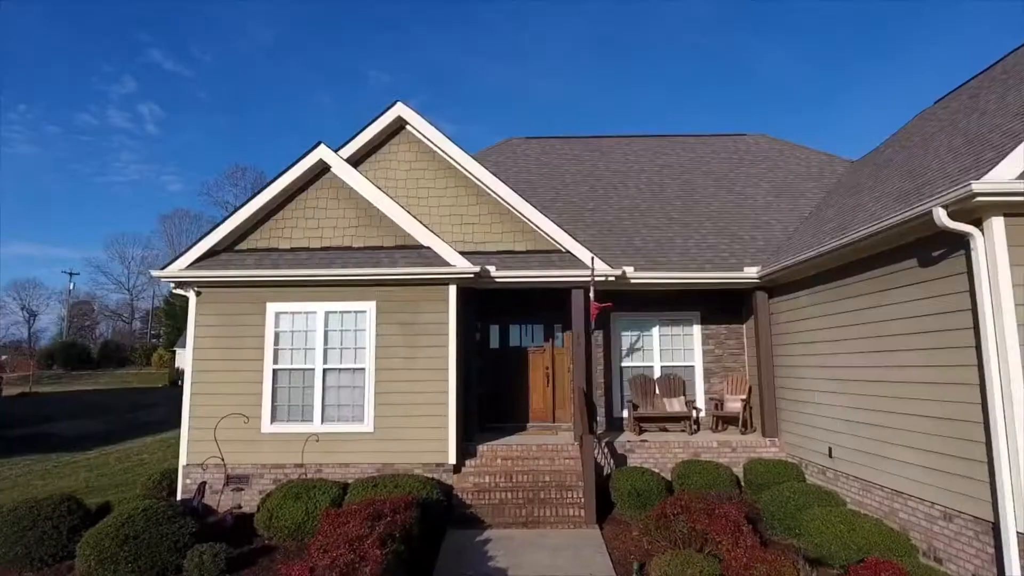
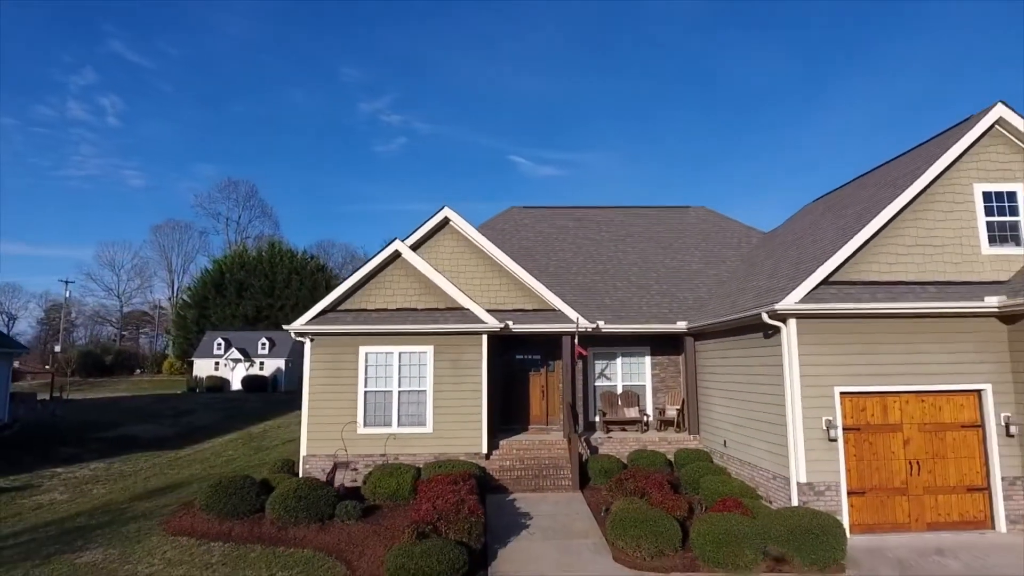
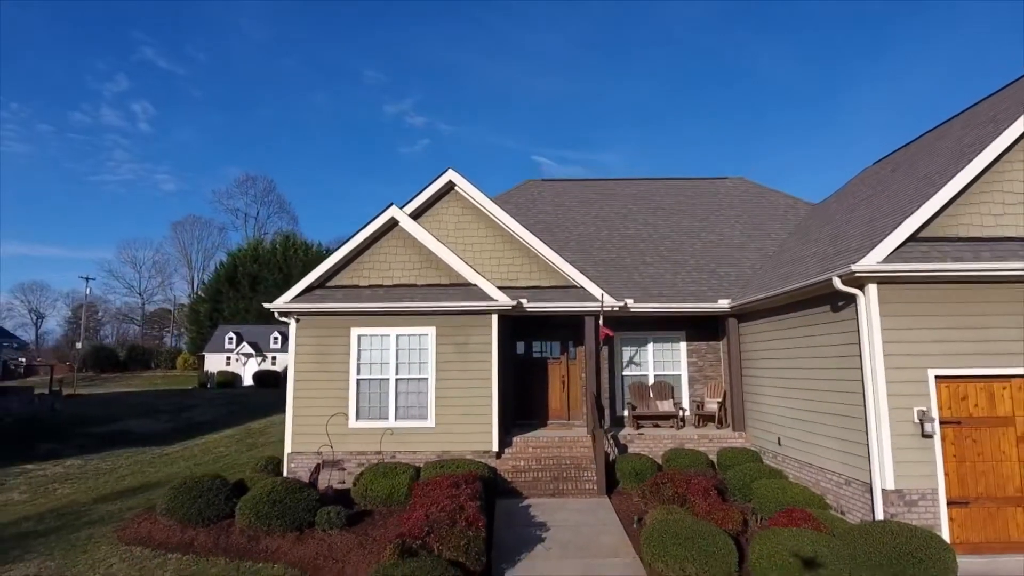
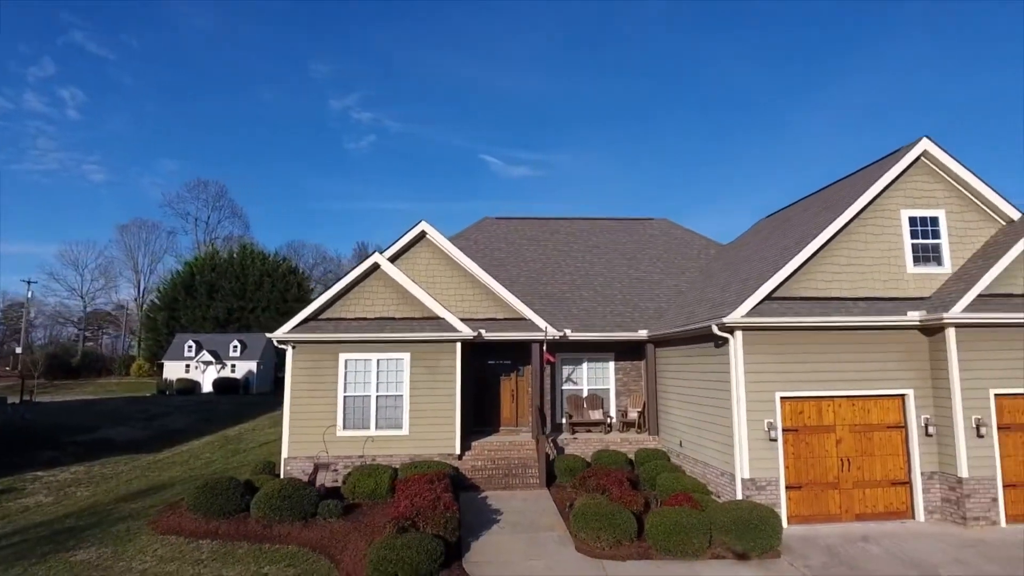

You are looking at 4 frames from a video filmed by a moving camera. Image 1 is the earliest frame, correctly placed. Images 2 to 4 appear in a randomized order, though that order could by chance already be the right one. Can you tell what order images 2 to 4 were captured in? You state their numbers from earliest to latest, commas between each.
3, 2, 4
